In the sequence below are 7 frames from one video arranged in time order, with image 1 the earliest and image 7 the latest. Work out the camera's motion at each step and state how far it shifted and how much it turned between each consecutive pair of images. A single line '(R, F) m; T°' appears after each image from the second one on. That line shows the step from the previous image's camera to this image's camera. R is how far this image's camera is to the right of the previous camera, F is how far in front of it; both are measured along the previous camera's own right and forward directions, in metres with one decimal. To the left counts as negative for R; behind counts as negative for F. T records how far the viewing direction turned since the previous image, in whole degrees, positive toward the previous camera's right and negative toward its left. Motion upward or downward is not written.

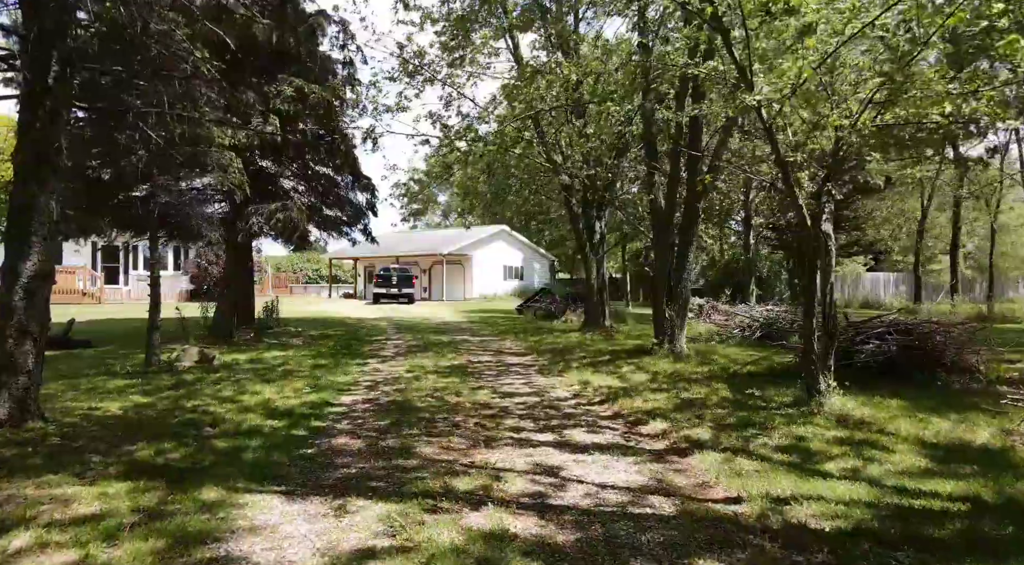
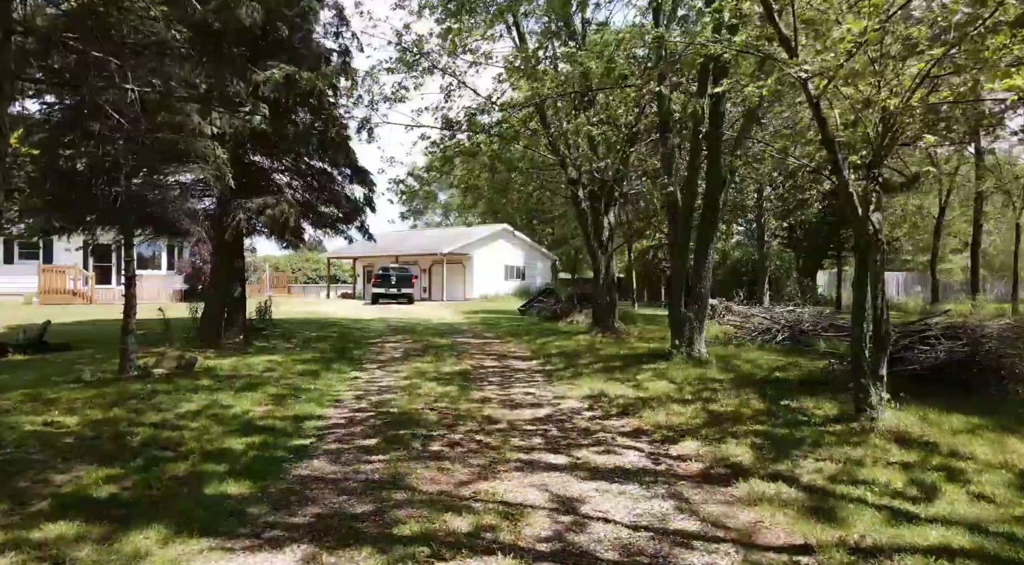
(-0.1, +0.8) m; 0°
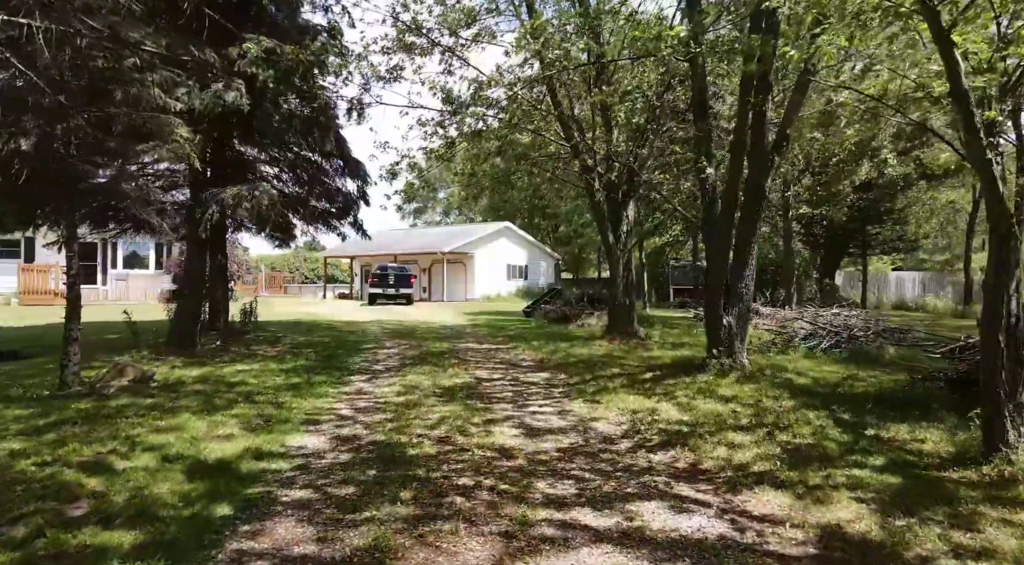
(-0.2, +1.4) m; 0°
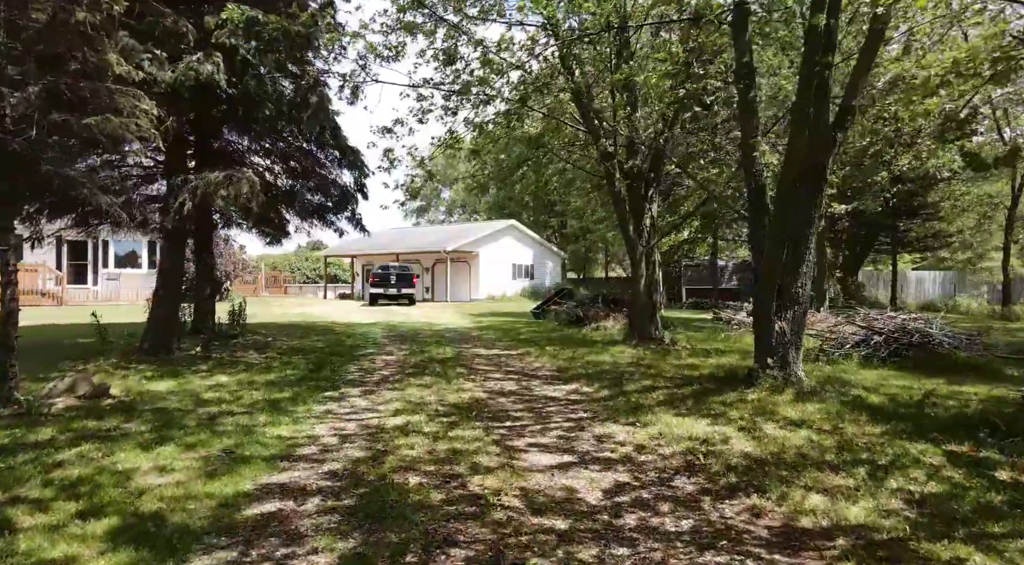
(-0.2, +1.3) m; 0°
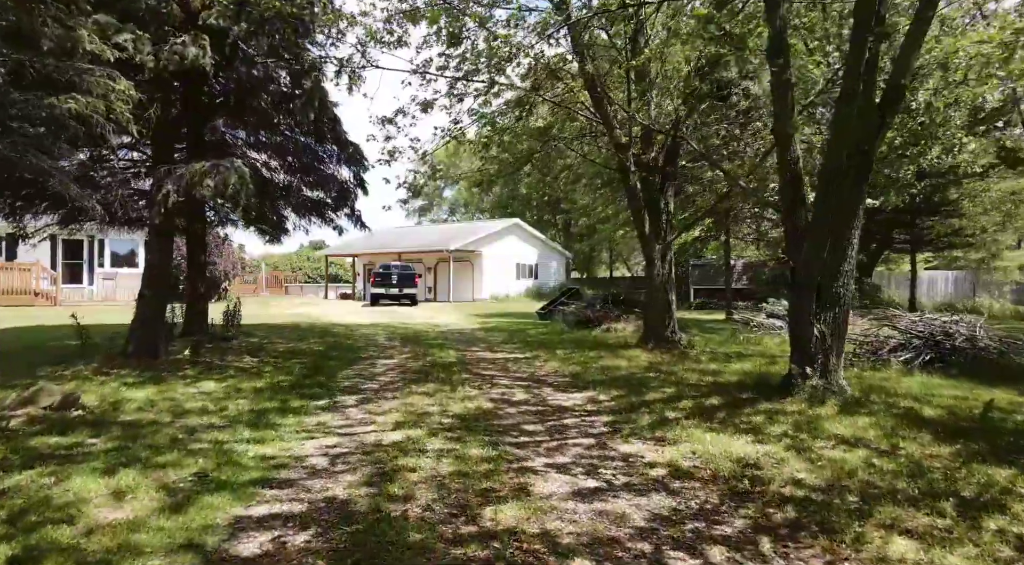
(-0.1, +0.7) m; 0°
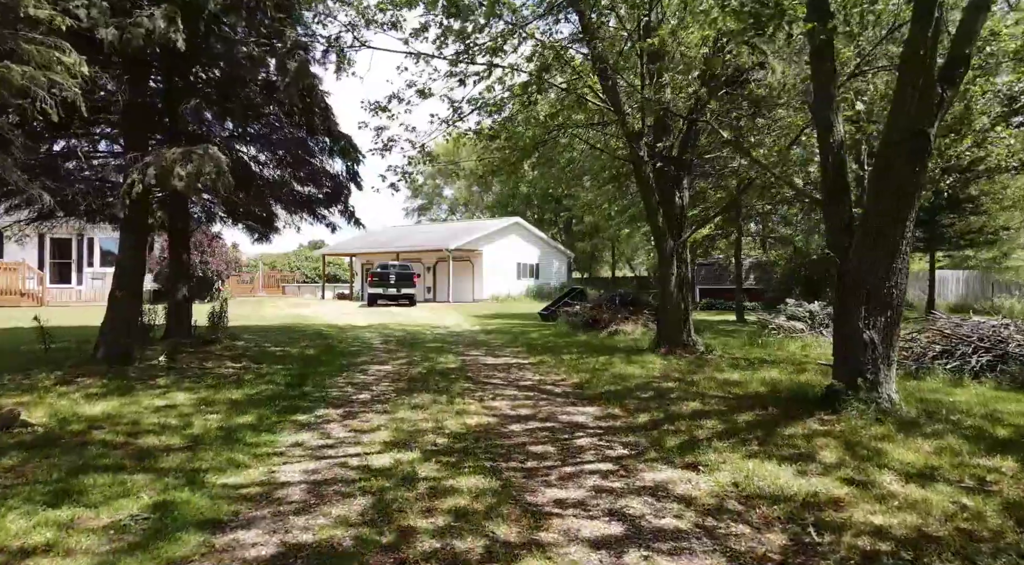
(-0.1, +0.8) m; 0°
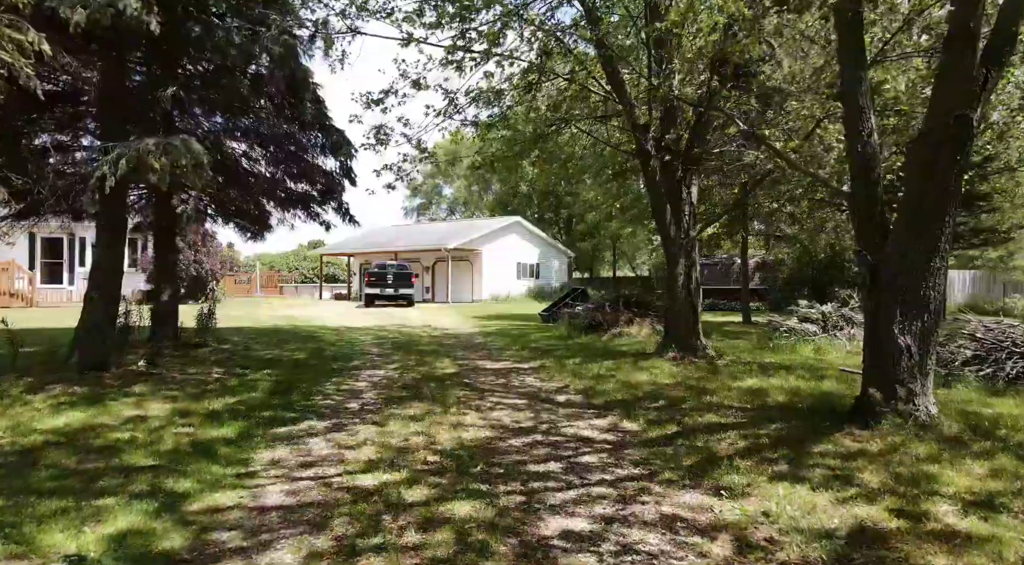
(0.0, +0.5) m; 0°
